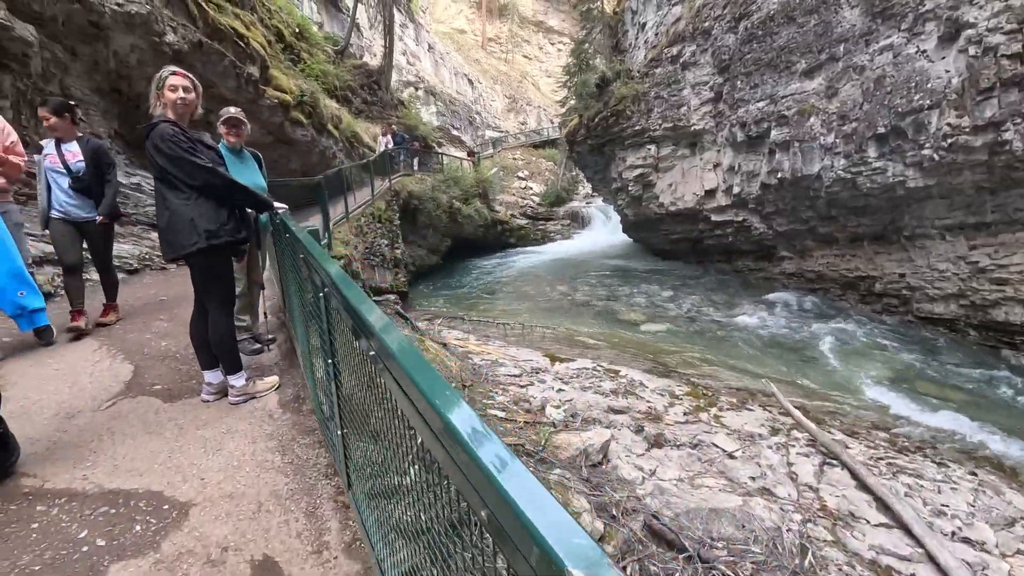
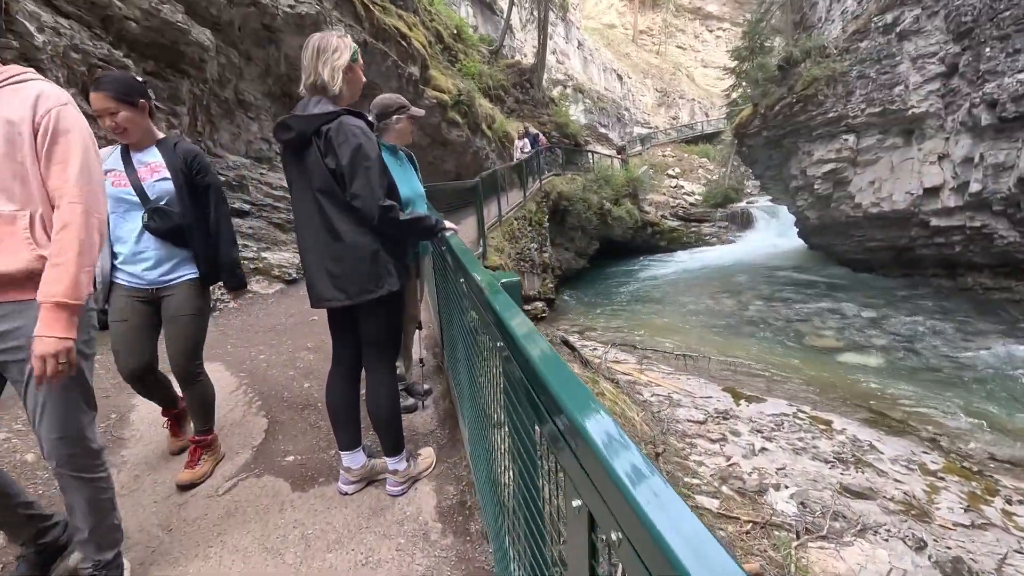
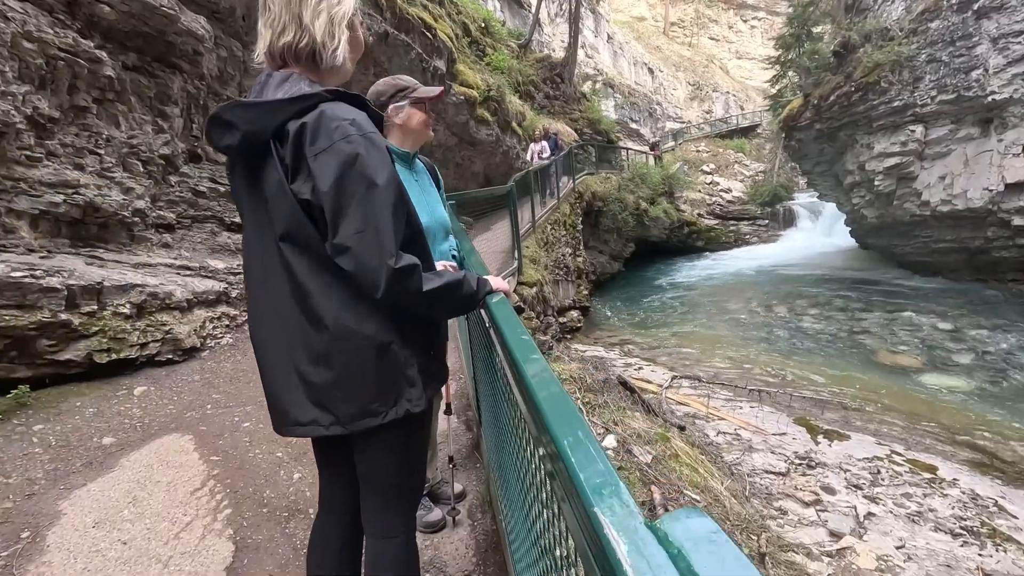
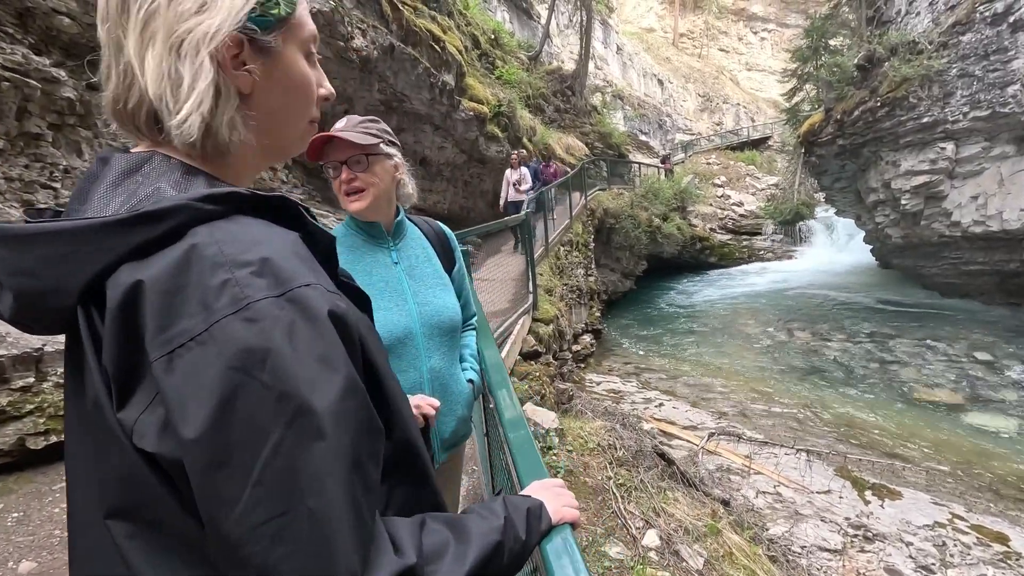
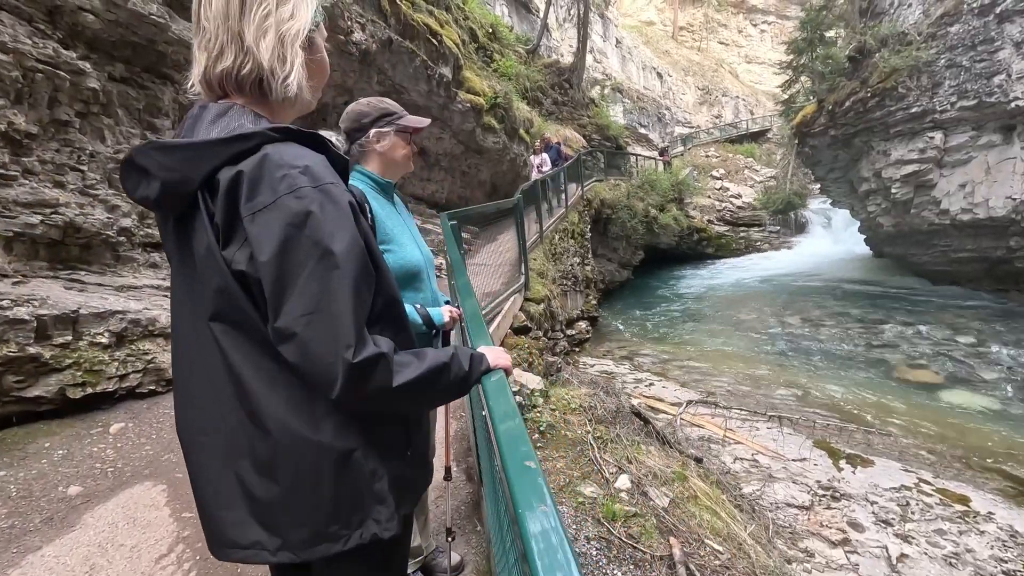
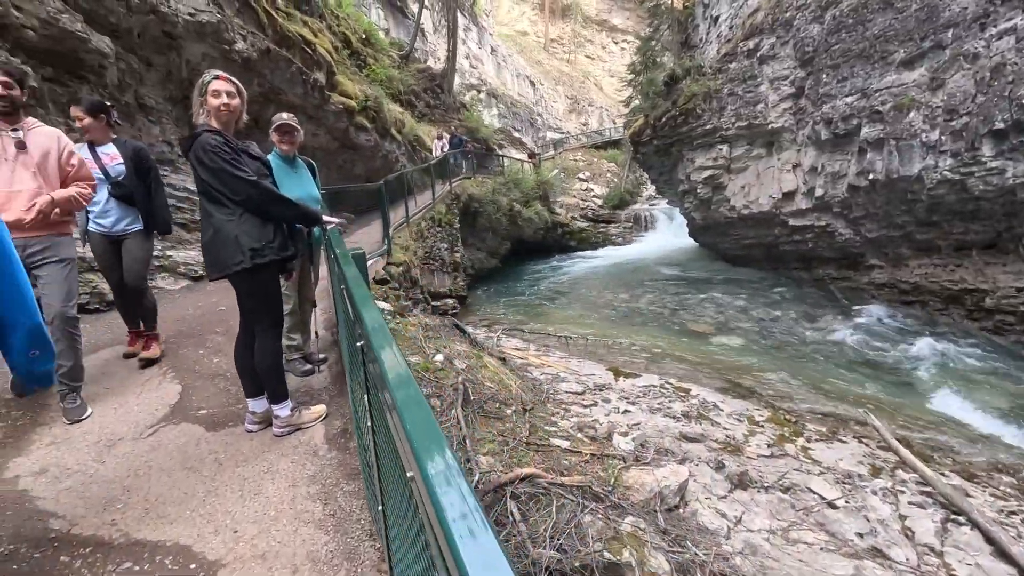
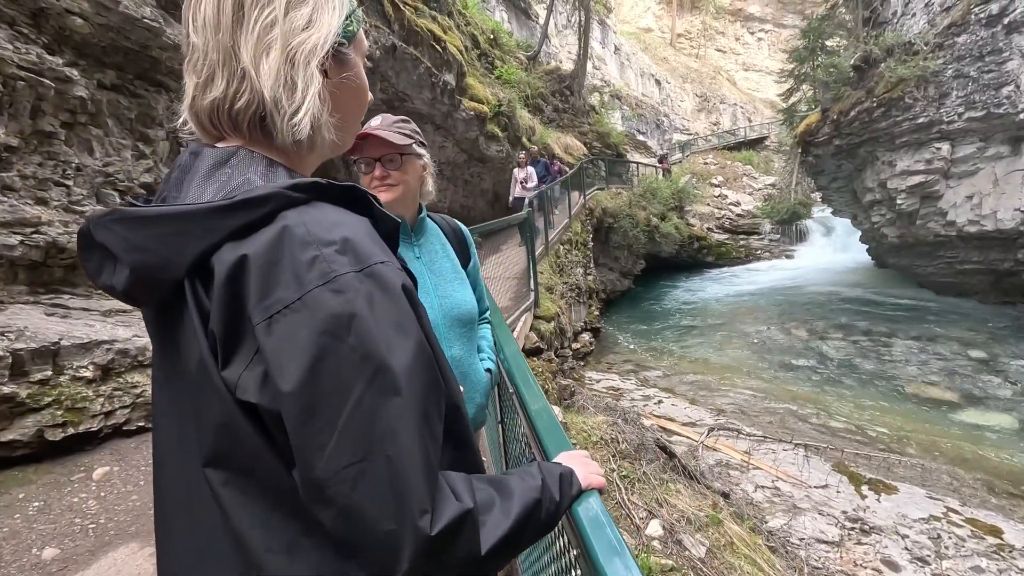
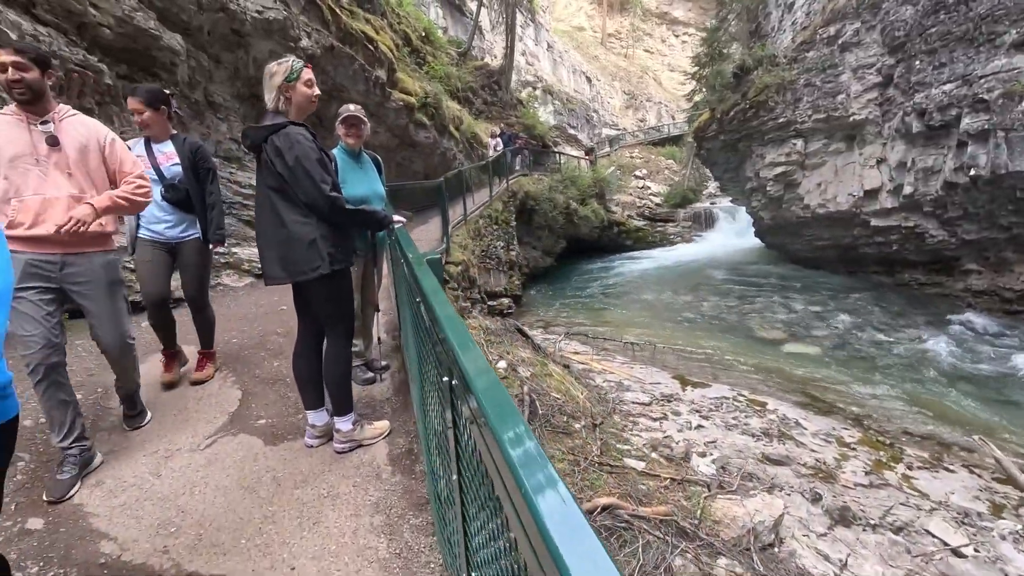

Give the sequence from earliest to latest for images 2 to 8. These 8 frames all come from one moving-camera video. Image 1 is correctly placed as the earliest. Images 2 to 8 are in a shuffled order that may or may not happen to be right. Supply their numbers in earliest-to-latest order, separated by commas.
6, 8, 2, 3, 5, 7, 4
